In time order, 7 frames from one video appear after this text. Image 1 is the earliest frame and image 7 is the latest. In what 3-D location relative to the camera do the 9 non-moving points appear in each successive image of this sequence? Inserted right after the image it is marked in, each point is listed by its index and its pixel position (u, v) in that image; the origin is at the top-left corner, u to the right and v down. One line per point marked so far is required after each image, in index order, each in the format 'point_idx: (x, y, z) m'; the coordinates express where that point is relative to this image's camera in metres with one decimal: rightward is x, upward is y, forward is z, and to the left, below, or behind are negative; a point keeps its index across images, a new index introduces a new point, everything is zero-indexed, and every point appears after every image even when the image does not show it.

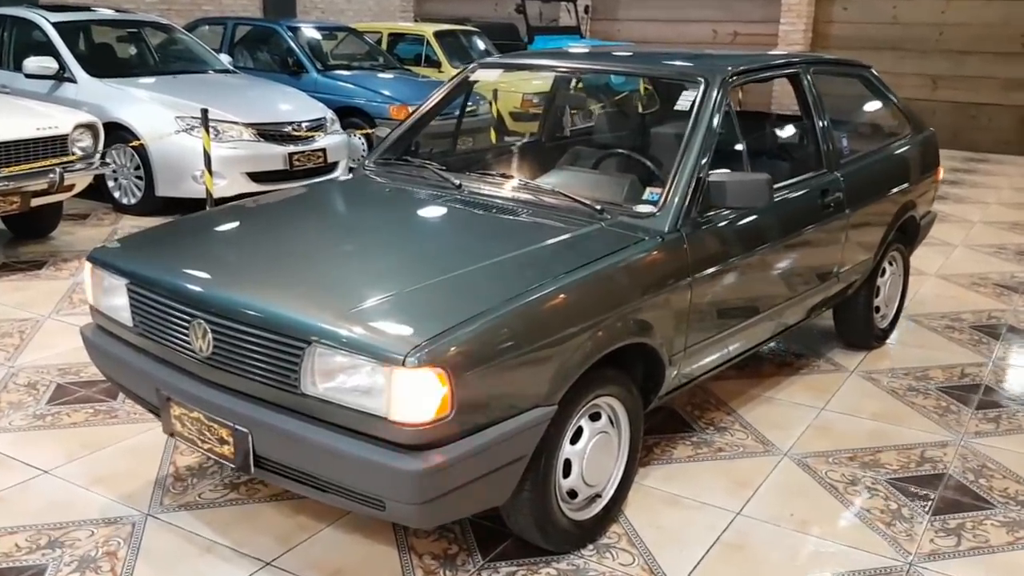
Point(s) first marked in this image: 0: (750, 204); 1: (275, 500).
0: (+0.7, +0.2, +2.7) m
1: (-0.7, -0.6, +2.7) m
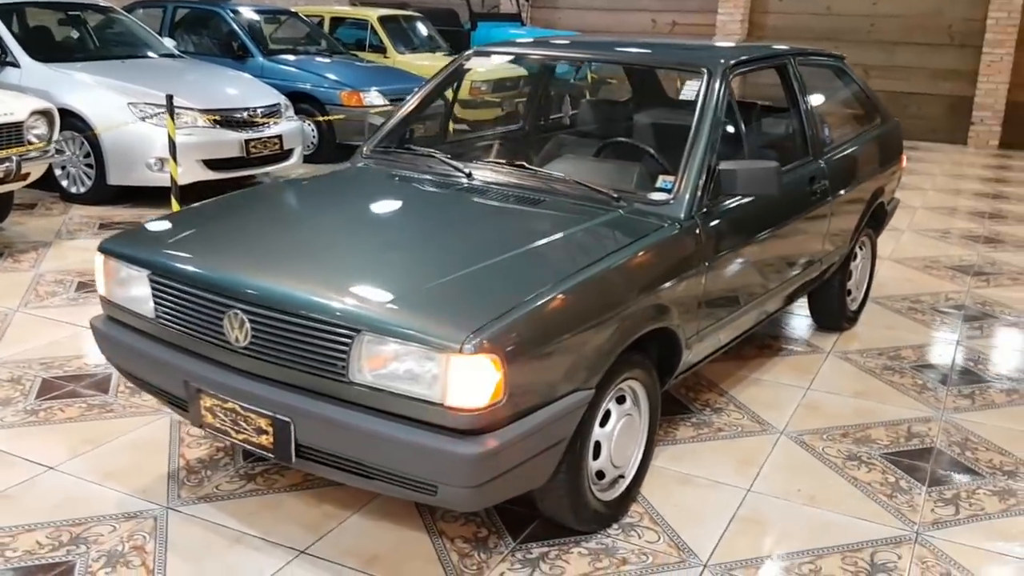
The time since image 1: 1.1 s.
0: (+0.7, +0.3, +2.8) m
1: (-0.6, -0.6, +2.7) m
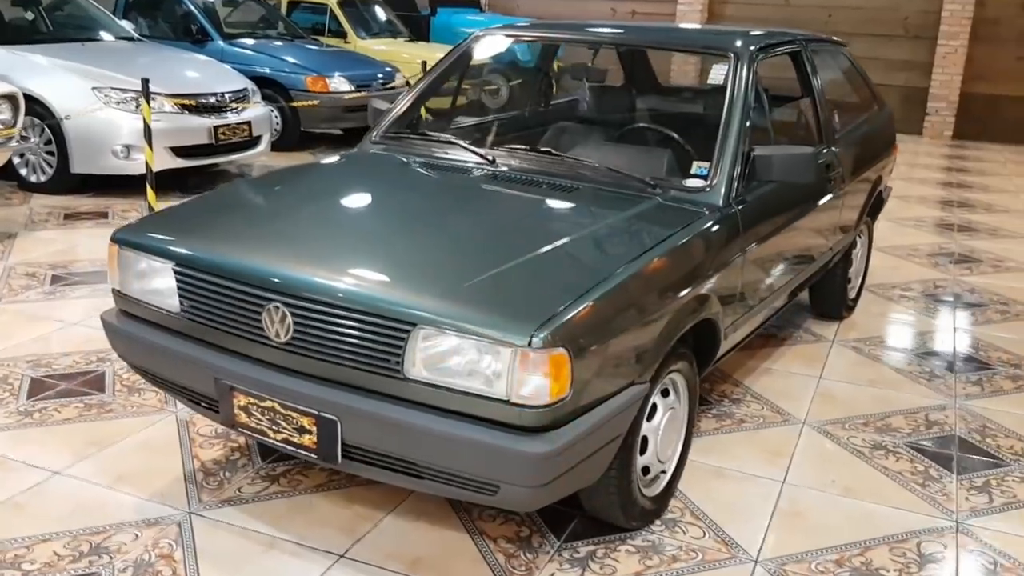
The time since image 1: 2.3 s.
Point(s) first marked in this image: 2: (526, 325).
0: (+0.8, +0.3, +2.7) m
1: (-0.5, -0.5, +2.6) m
2: (0.0, -0.1, +2.0) m
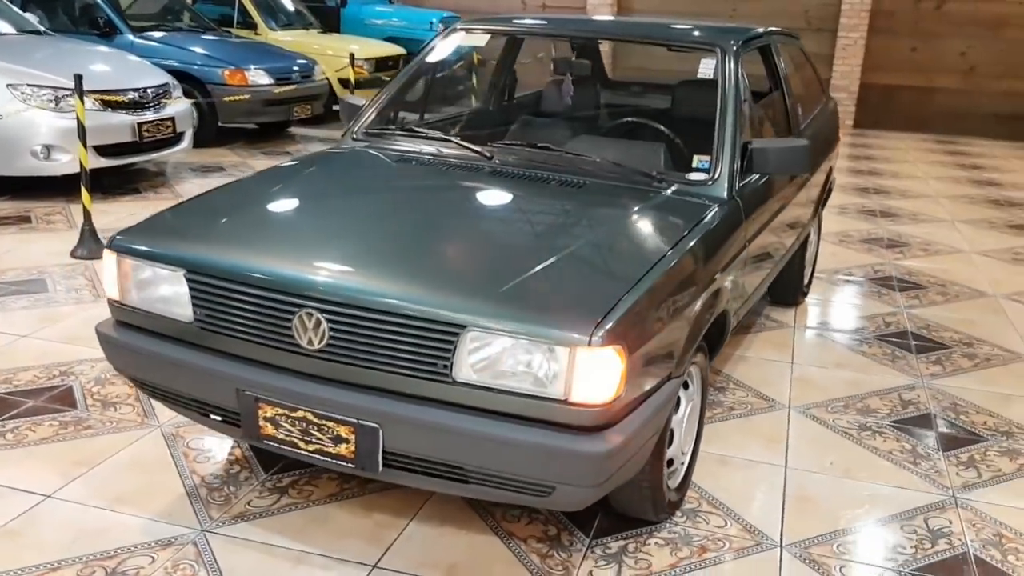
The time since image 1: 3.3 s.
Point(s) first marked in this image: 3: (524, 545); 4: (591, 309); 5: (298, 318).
0: (+0.8, +0.3, +2.8) m
1: (-0.5, -0.6, +2.5) m
2: (+0.2, -0.1, +1.9) m
3: (0.0, -0.6, +2.4) m
4: (+0.2, 0.0, +2.0) m
5: (-0.5, -0.1, +2.1) m
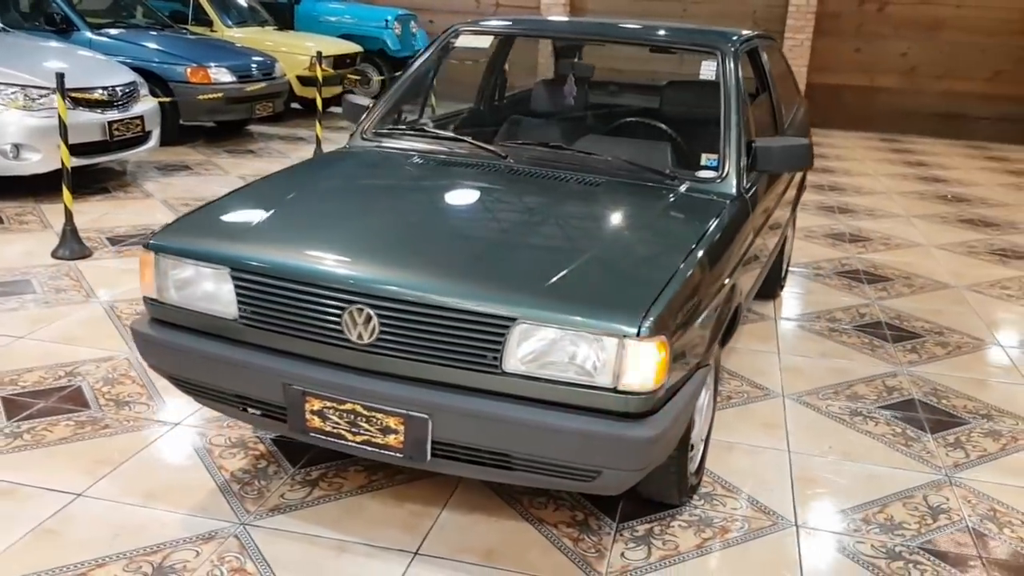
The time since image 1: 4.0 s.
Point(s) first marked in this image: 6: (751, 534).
0: (+0.8, +0.4, +2.9) m
1: (-0.4, -0.5, +2.6) m
2: (+0.3, -0.1, +2.0) m
3: (+0.1, -0.6, +2.5) m
4: (+0.3, 0.0, +2.1) m
5: (-0.4, -0.1, +2.2) m
6: (+0.6, -0.6, +2.5) m
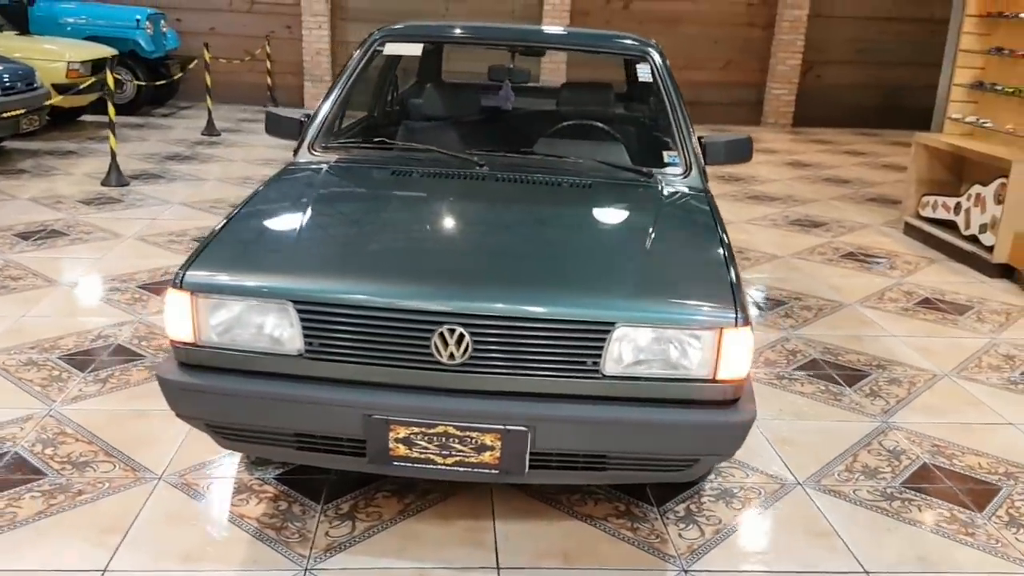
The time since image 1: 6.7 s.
0: (+0.7, +0.4, +3.2) m
1: (-0.3, -0.6, +2.5) m
2: (+0.5, 0.0, +2.2) m
3: (+0.3, -0.6, +2.6) m
4: (+0.5, 0.0, +2.2) m
5: (-0.2, -0.1, +2.1) m
6: (+0.7, -0.6, +2.7) m
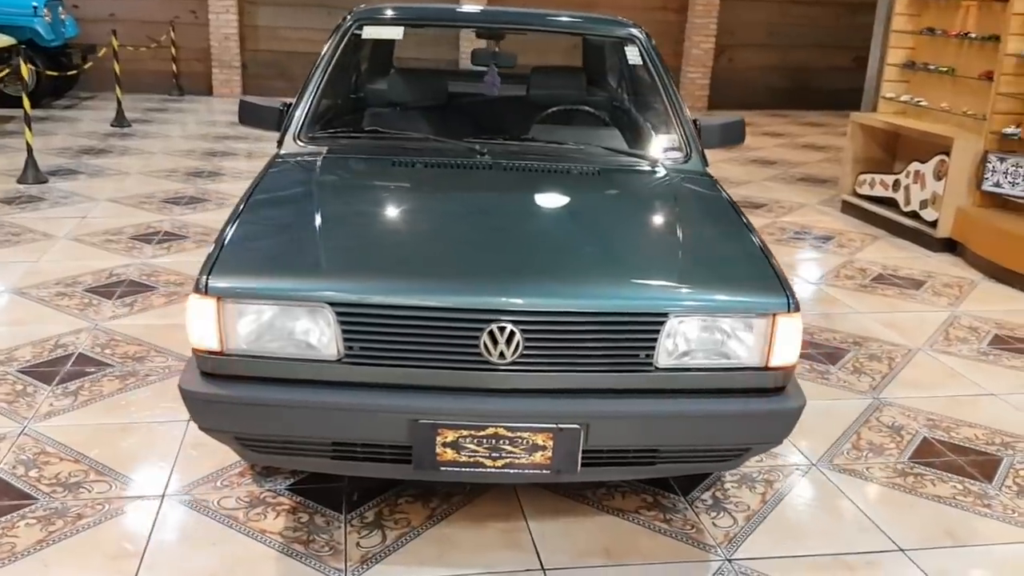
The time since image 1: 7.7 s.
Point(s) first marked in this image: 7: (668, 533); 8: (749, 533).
0: (+0.7, +0.5, +3.2) m
1: (-0.2, -0.6, +2.4) m
2: (+0.6, 0.0, +2.2) m
3: (+0.3, -0.6, +2.5) m
4: (+0.6, 0.0, +2.2) m
5: (-0.1, -0.1, +2.0) m
6: (+0.8, -0.5, +2.8) m
7: (+0.4, -0.6, +2.5) m
8: (+0.6, -0.6, +2.5) m
